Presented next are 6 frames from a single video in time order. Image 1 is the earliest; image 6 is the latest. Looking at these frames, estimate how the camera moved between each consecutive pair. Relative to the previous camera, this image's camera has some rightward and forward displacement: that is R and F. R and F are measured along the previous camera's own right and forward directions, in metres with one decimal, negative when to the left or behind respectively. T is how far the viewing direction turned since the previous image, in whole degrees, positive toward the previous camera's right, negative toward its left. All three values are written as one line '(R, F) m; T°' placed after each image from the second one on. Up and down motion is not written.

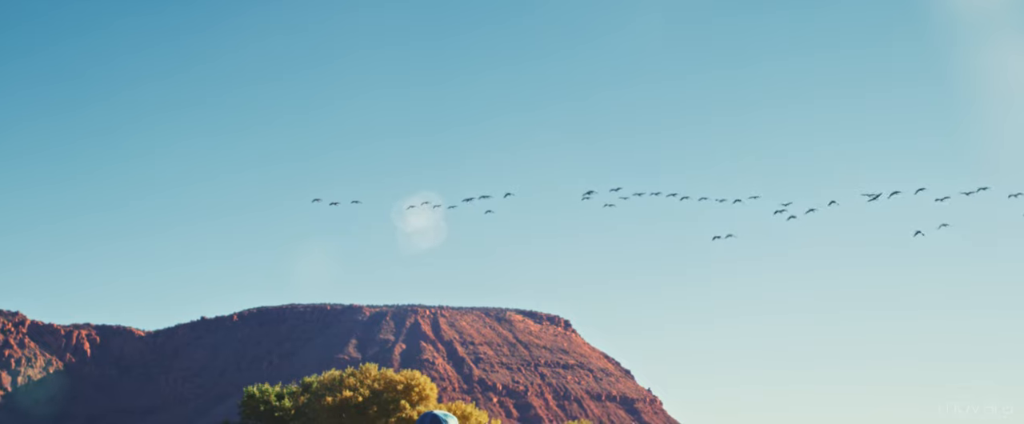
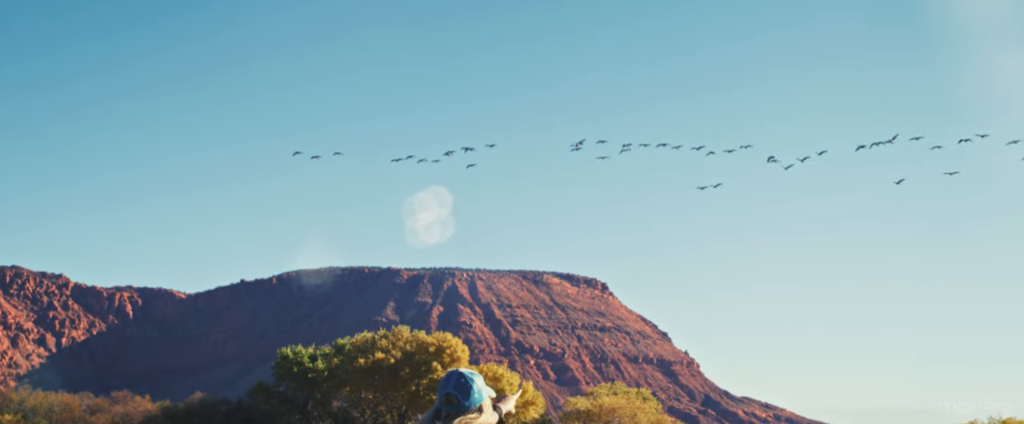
(+2.1, +1.7) m; -2°
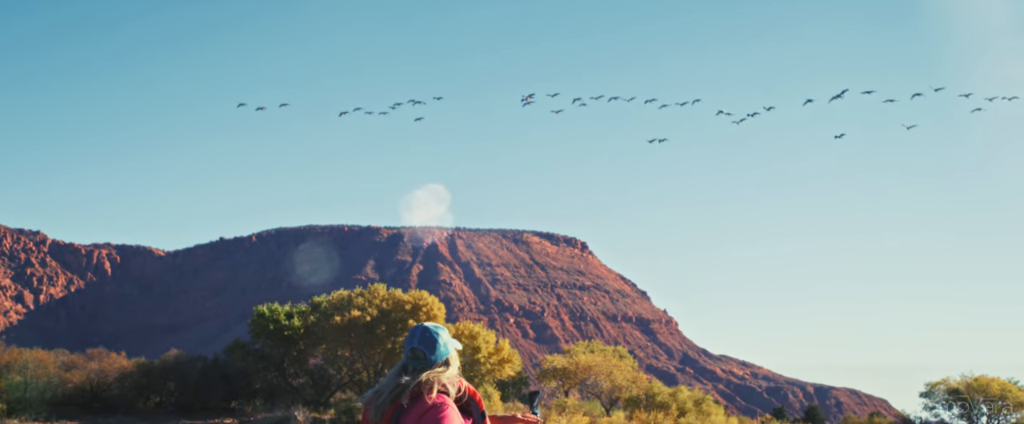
(+1.3, +0.5) m; +1°
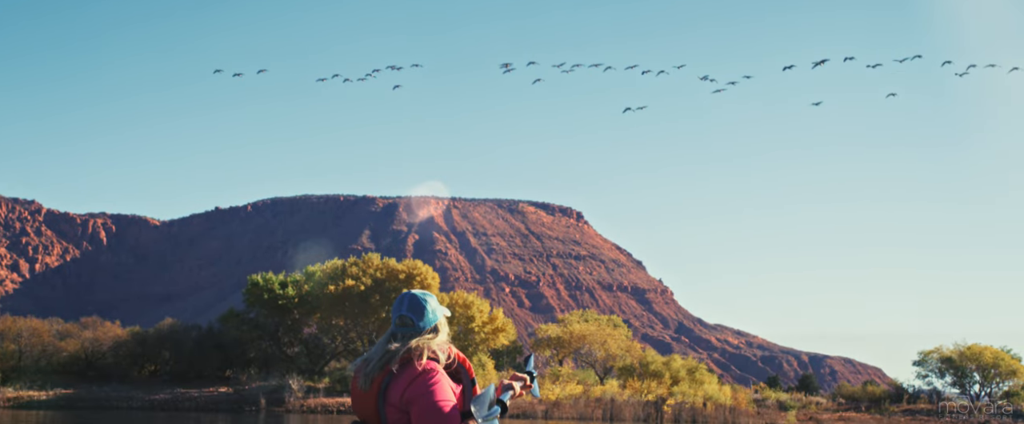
(+0.7, +0.2) m; 0°
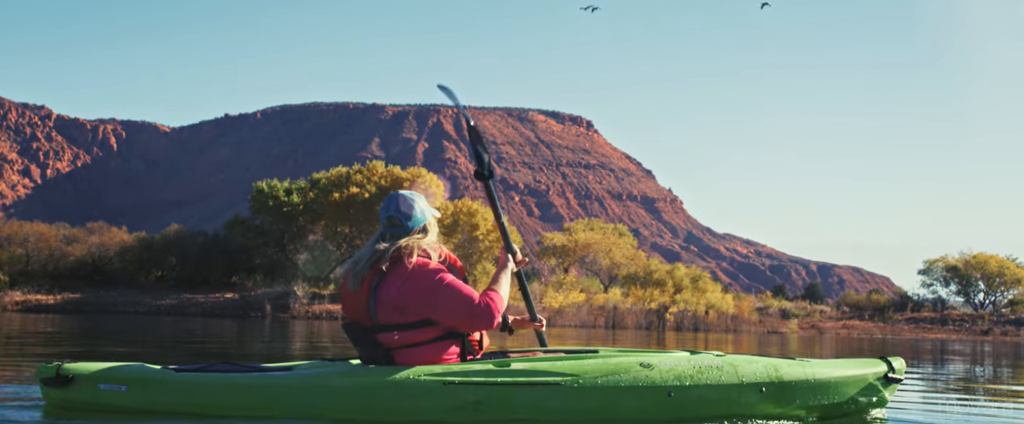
(+2.1, +0.6) m; -1°
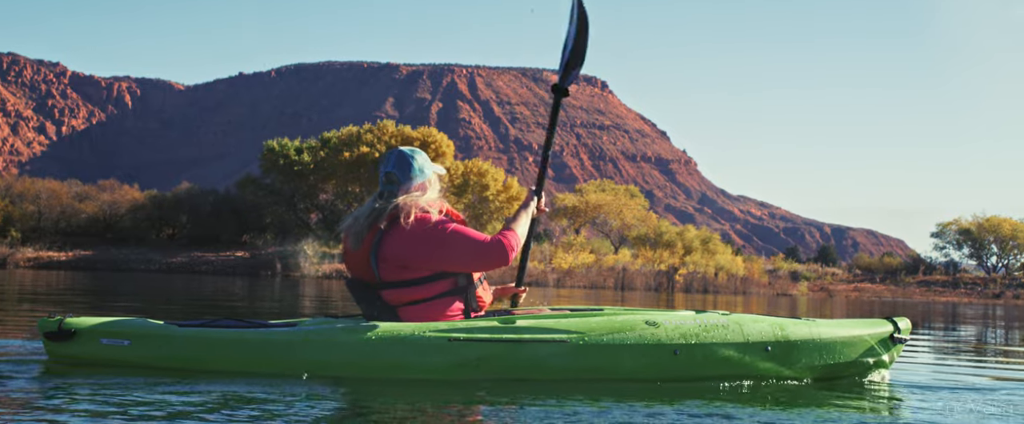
(+1.1, -0.1) m; -1°
